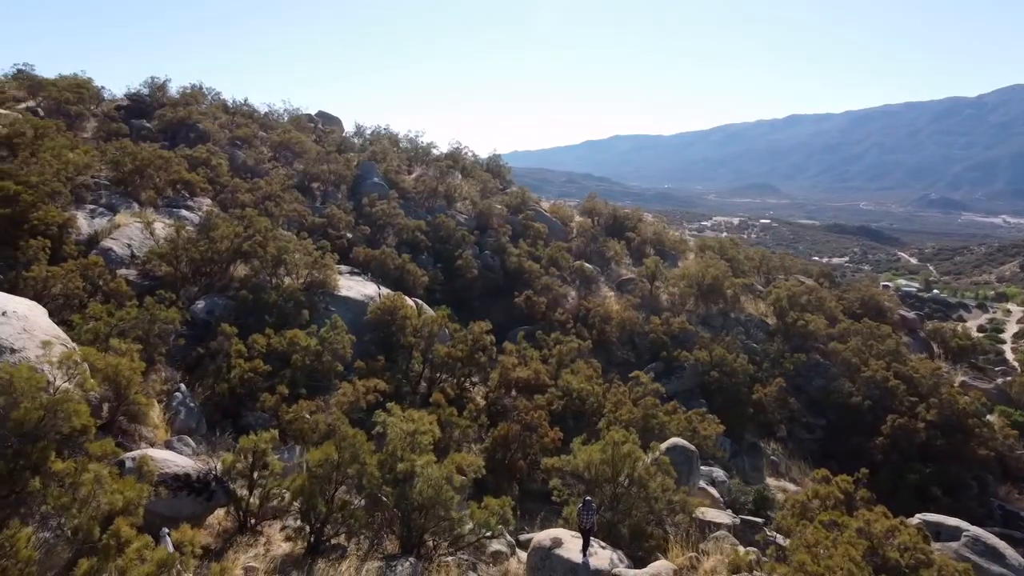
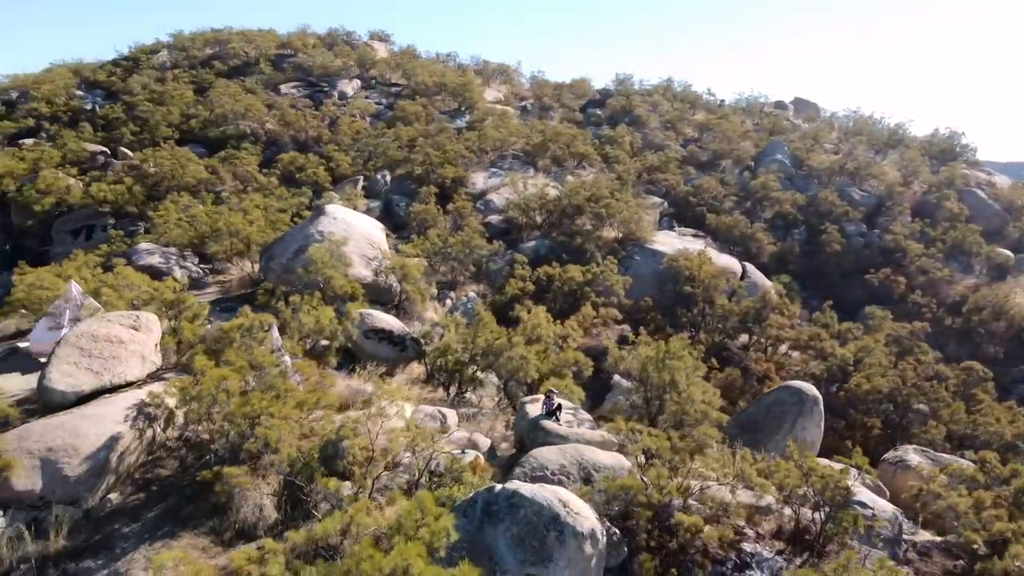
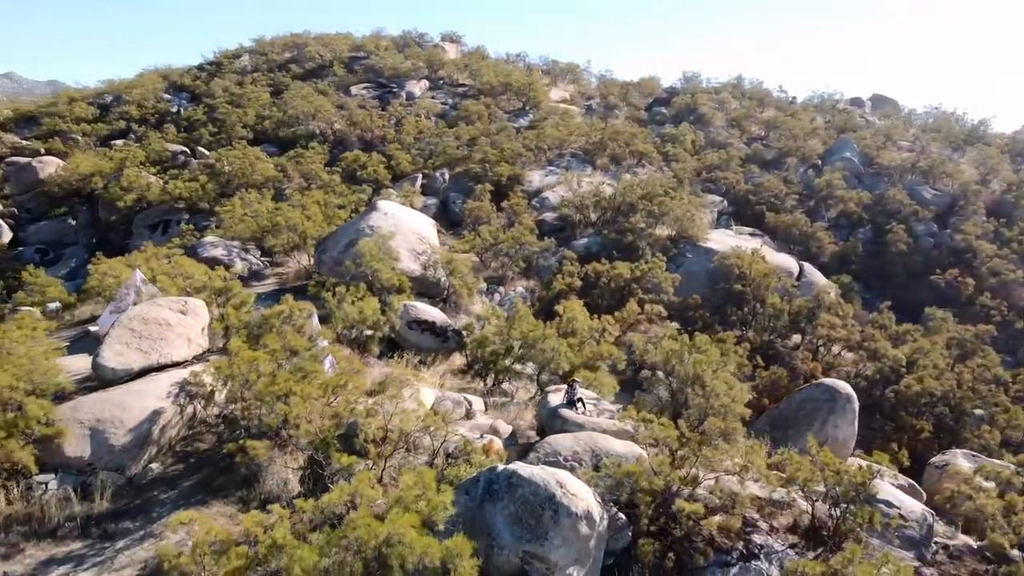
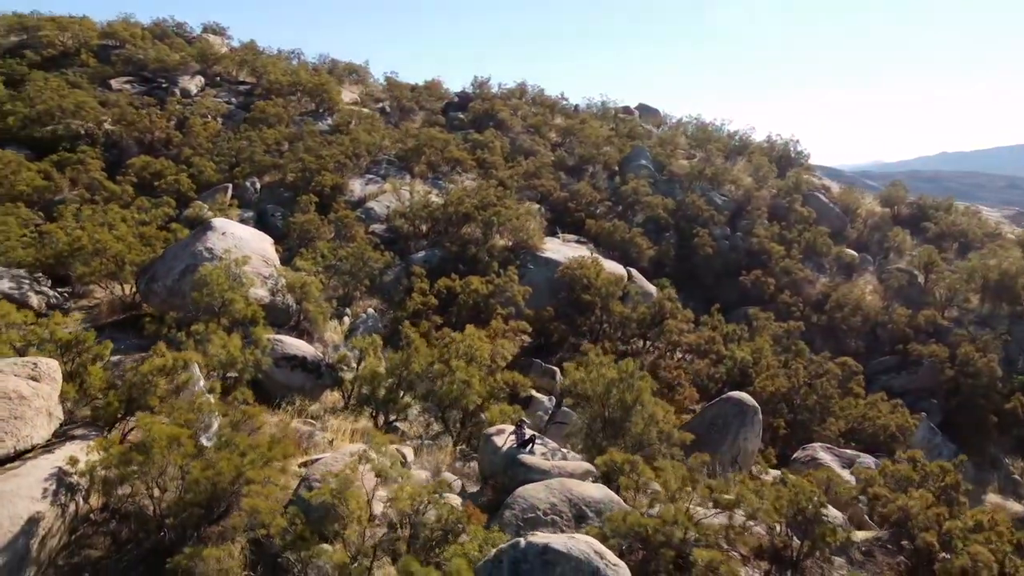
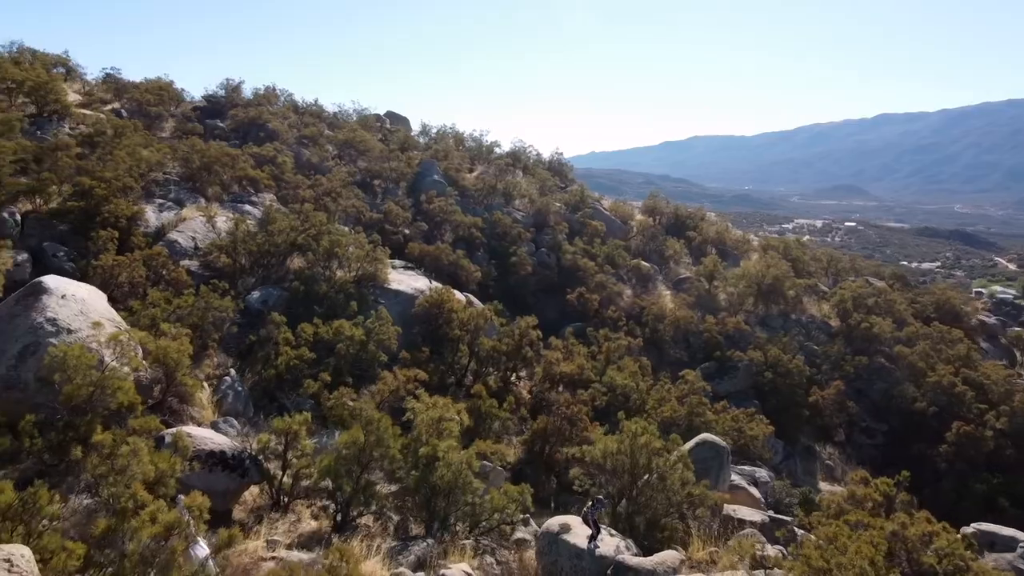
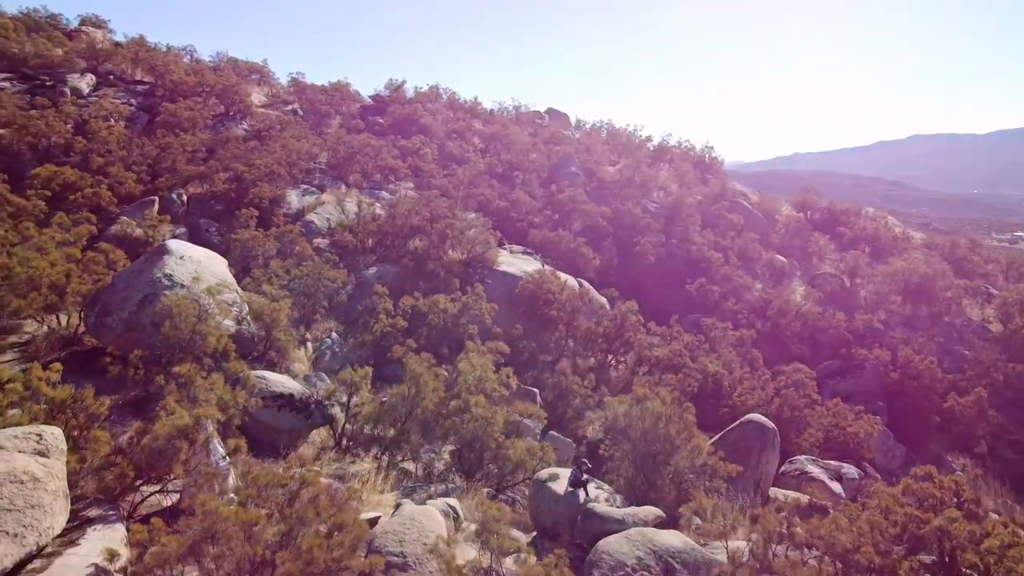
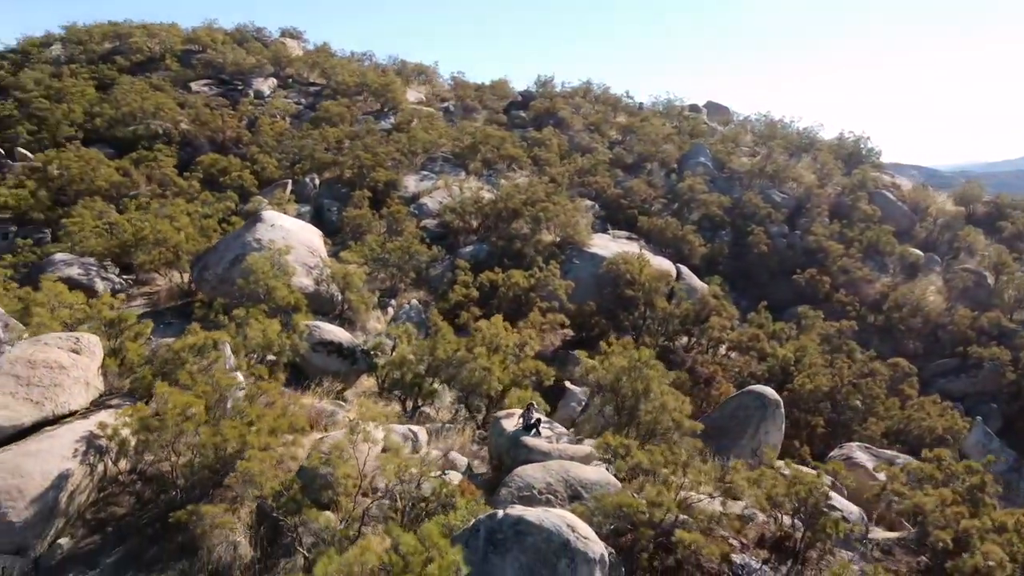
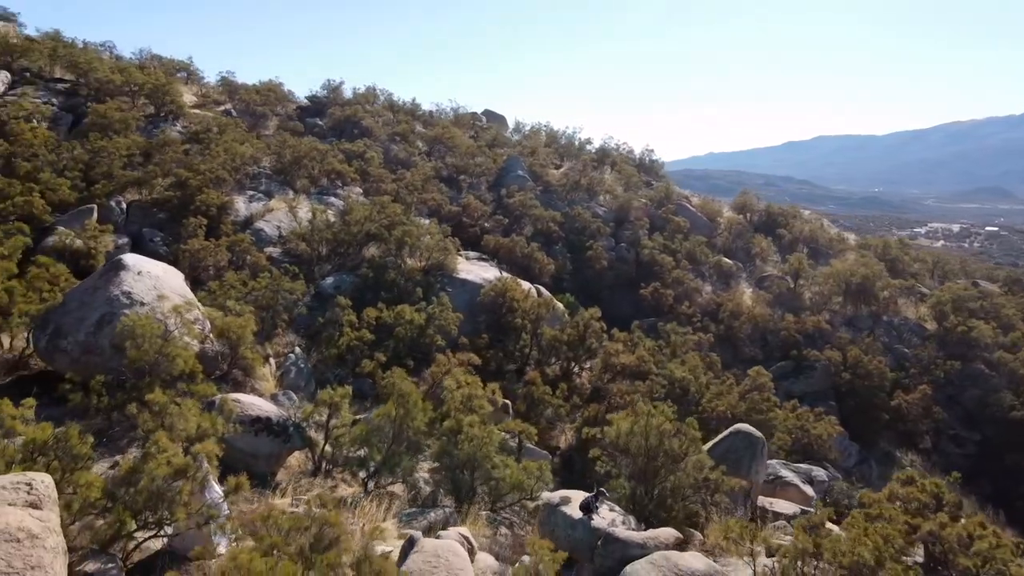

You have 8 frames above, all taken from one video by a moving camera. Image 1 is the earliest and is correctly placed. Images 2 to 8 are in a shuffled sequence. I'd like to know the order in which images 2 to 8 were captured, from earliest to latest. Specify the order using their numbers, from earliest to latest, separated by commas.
5, 8, 6, 4, 7, 2, 3
